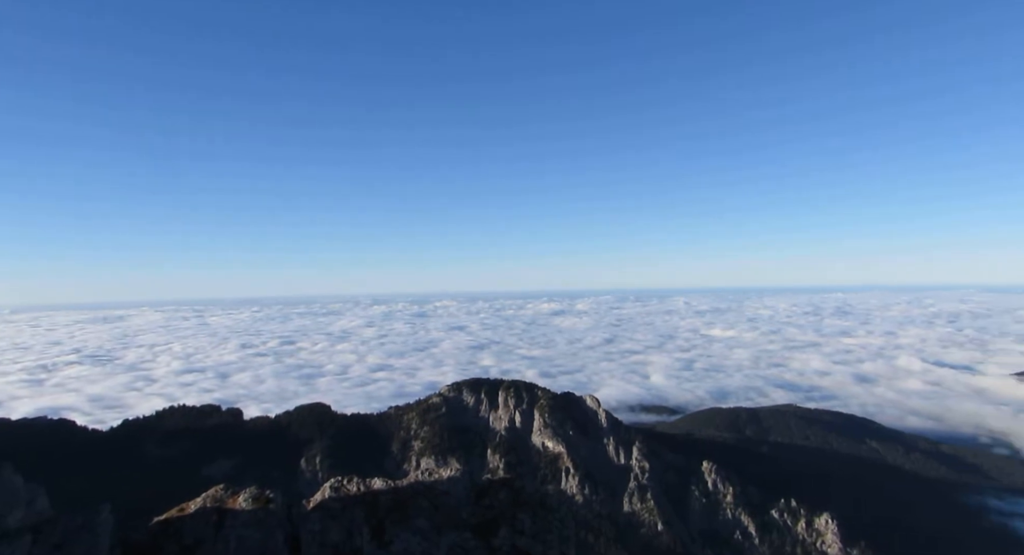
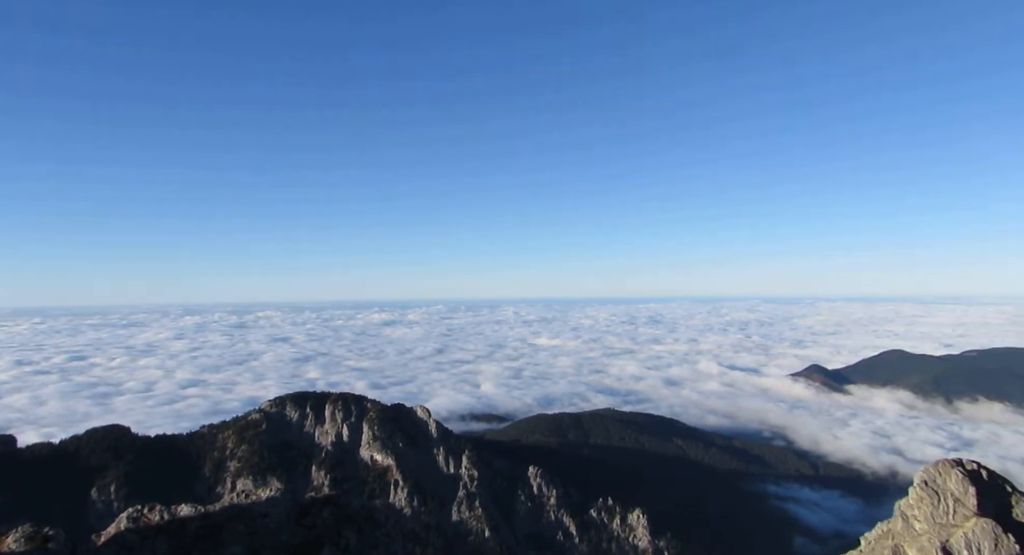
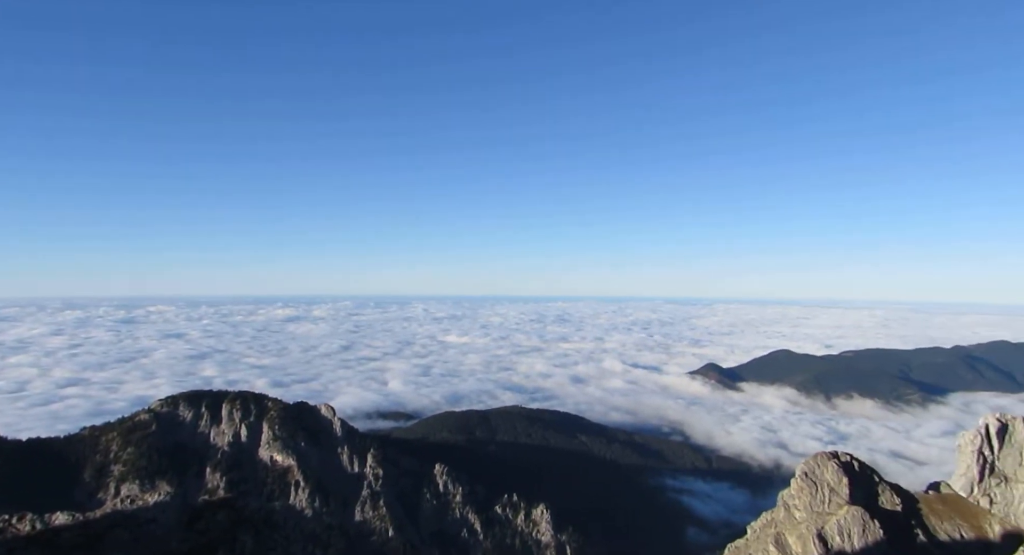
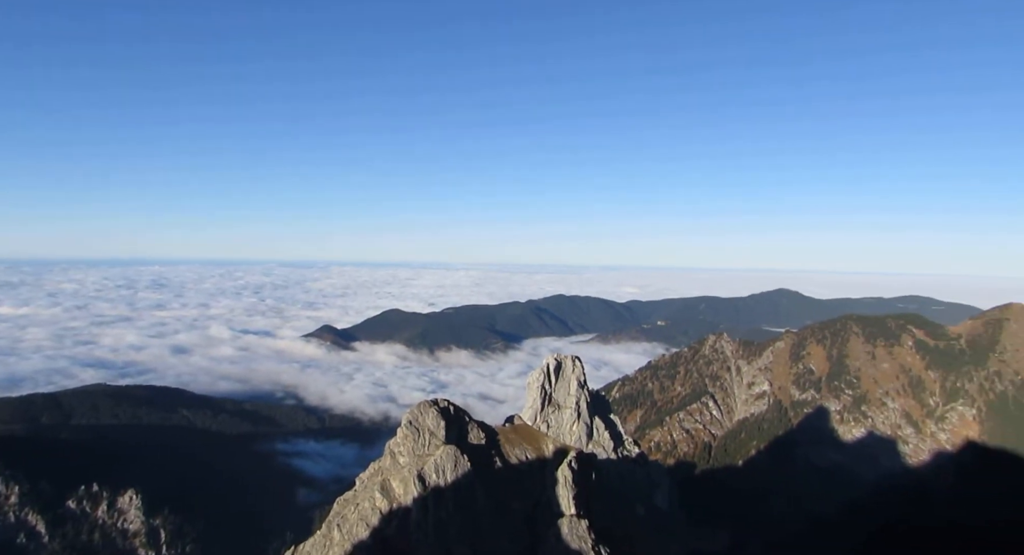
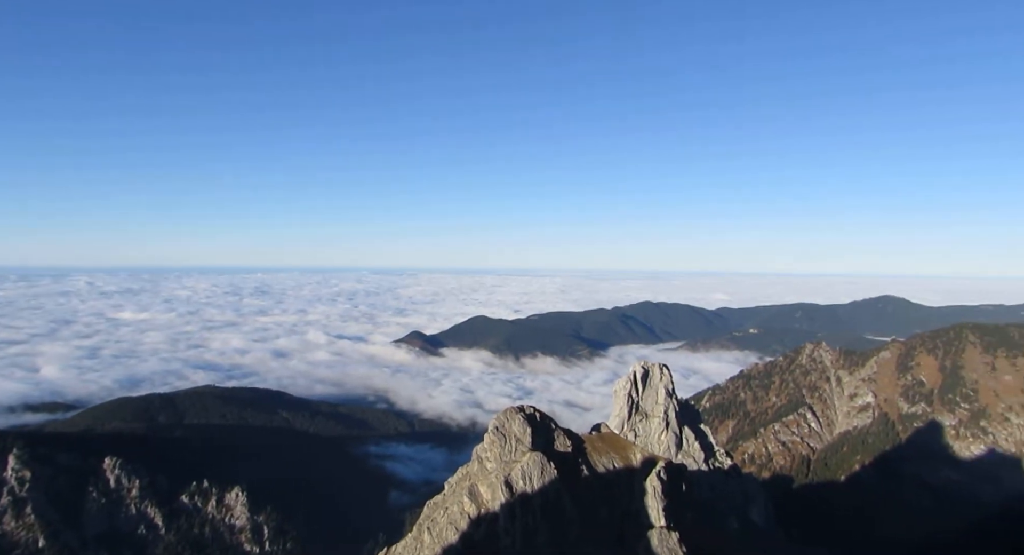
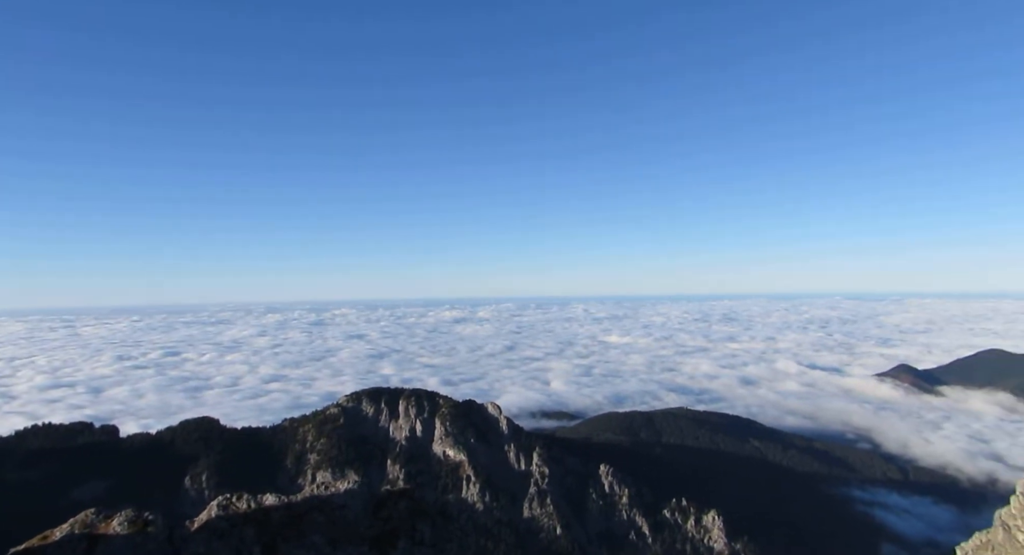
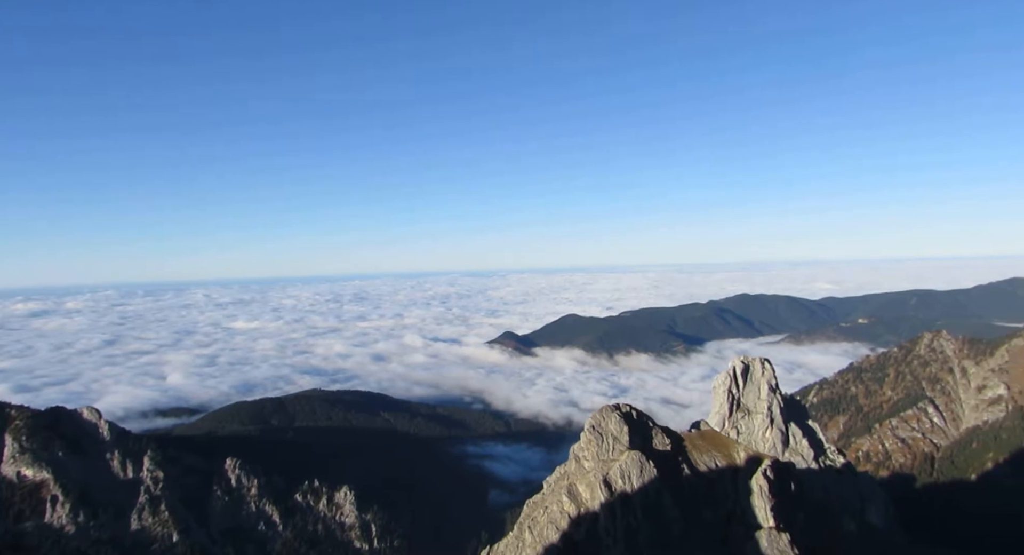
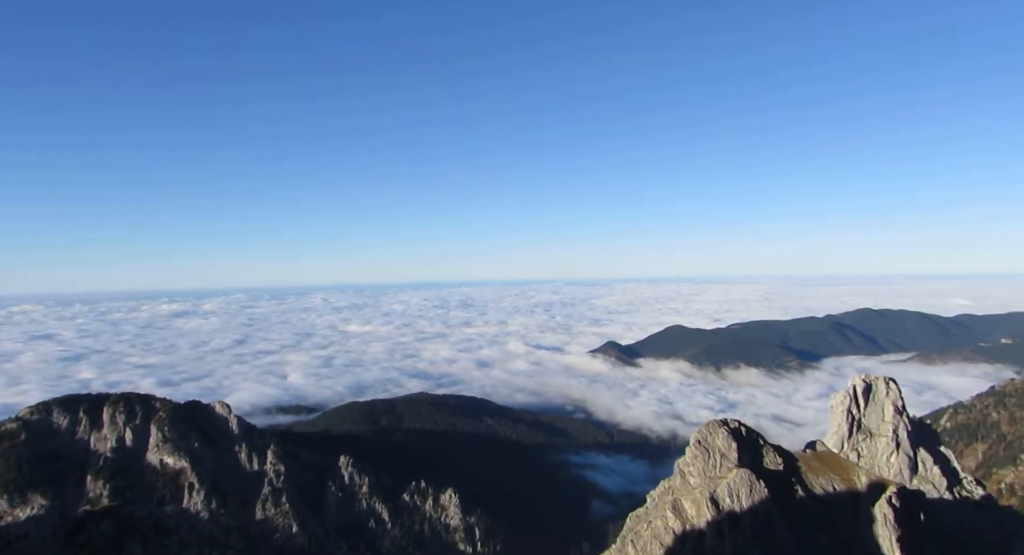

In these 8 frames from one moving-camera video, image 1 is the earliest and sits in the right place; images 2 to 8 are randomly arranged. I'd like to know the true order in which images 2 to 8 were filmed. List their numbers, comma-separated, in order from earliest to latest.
6, 2, 3, 8, 7, 5, 4
